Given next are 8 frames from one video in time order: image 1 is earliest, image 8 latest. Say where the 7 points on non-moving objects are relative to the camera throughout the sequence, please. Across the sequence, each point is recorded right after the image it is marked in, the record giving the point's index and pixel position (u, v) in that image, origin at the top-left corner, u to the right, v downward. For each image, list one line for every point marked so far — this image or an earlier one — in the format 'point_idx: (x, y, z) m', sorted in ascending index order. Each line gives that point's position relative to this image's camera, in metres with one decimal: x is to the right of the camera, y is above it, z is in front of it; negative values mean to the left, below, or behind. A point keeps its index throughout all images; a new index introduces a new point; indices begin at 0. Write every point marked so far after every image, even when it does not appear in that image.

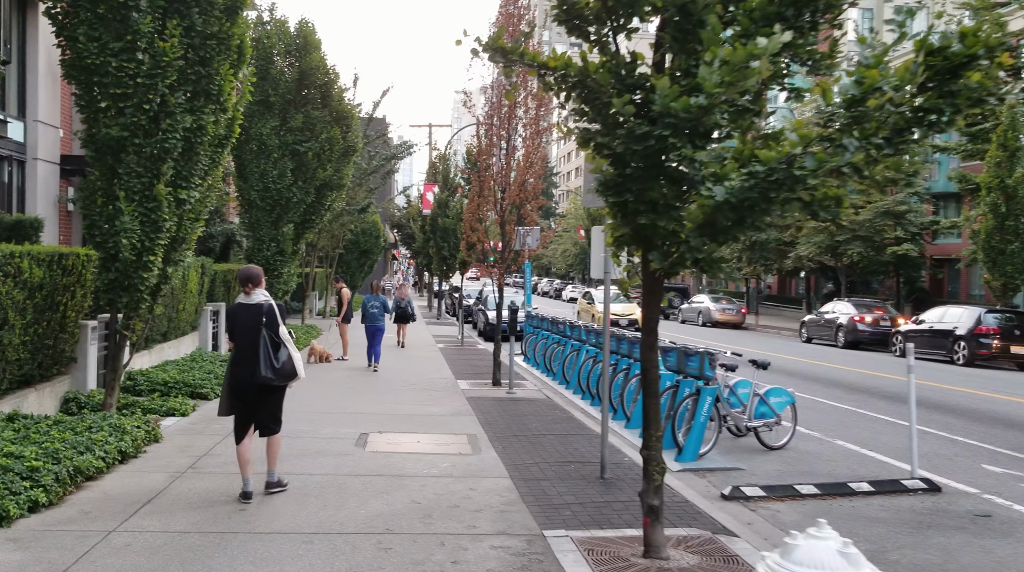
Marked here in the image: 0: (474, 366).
0: (-0.7, -1.5, +17.0) m
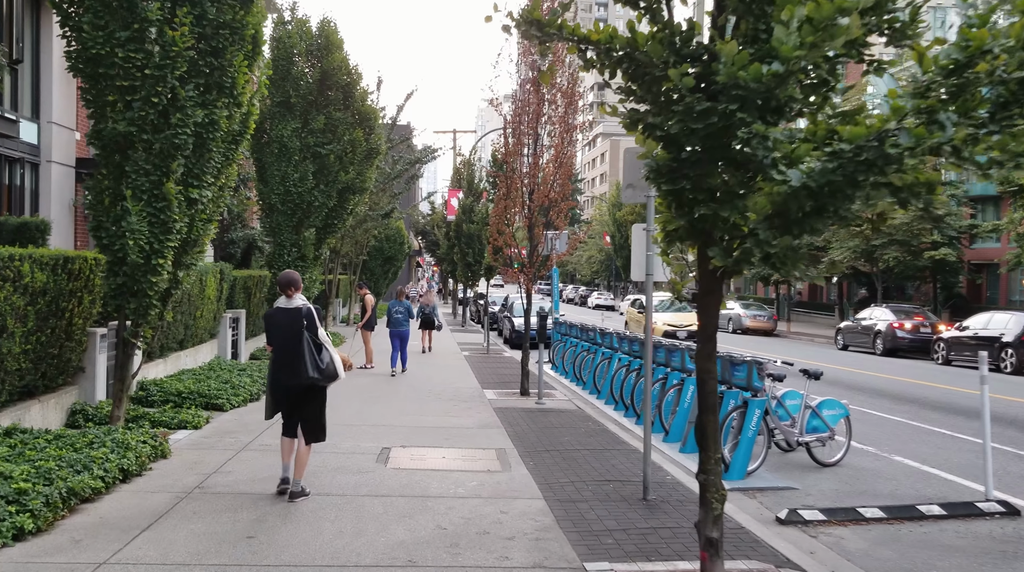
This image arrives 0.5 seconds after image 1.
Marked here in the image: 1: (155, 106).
0: (-0.2, -1.6, +16.4) m
1: (-3.3, +1.7, +8.2) m
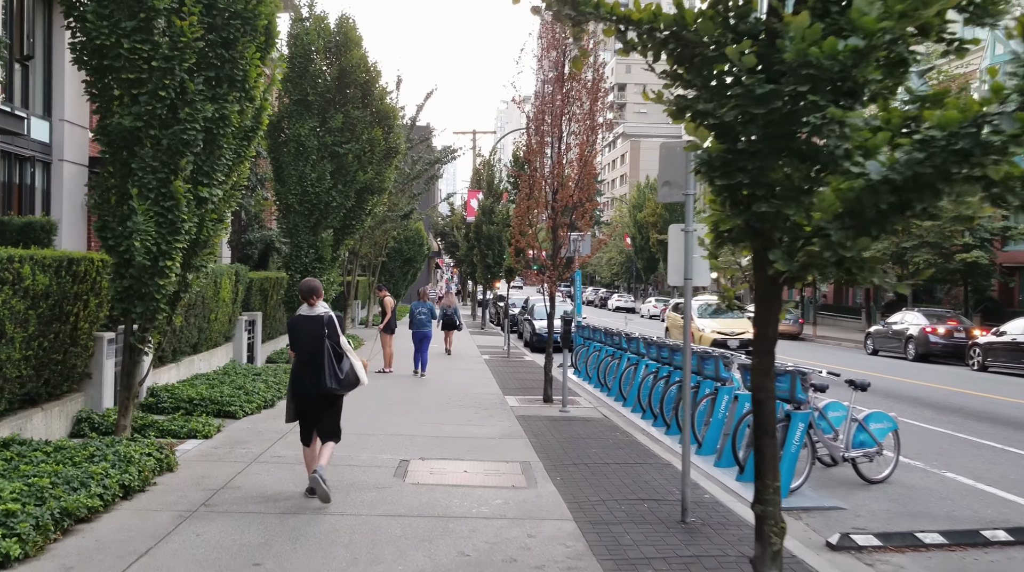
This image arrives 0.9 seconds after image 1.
0: (+0.2, -1.7, +15.9) m
1: (-3.1, +1.6, +7.8) m
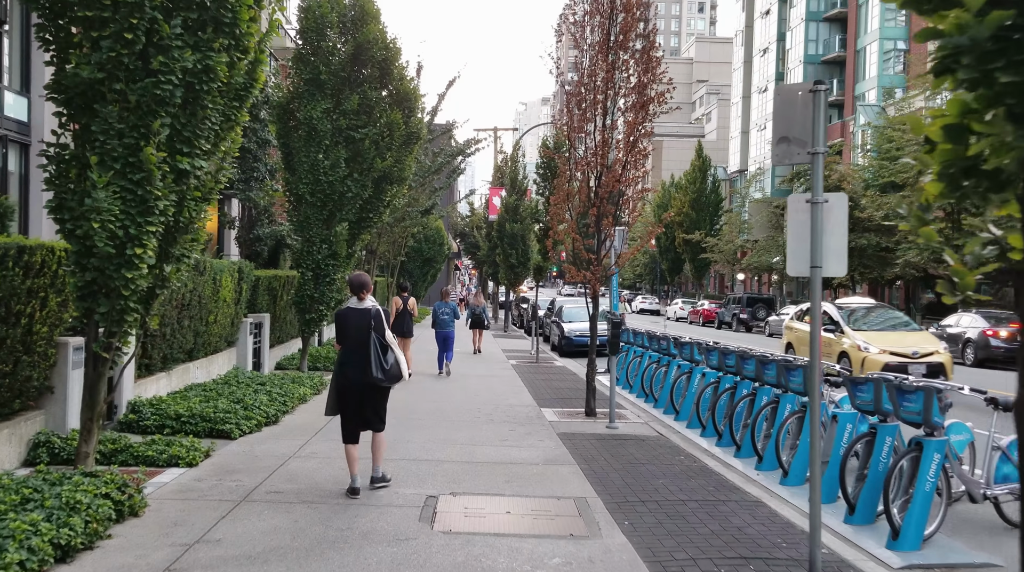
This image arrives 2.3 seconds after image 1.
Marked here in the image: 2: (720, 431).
0: (+0.8, -1.7, +14.3) m
1: (-2.7, +1.7, +6.2) m
2: (+2.4, -1.7, +10.1) m
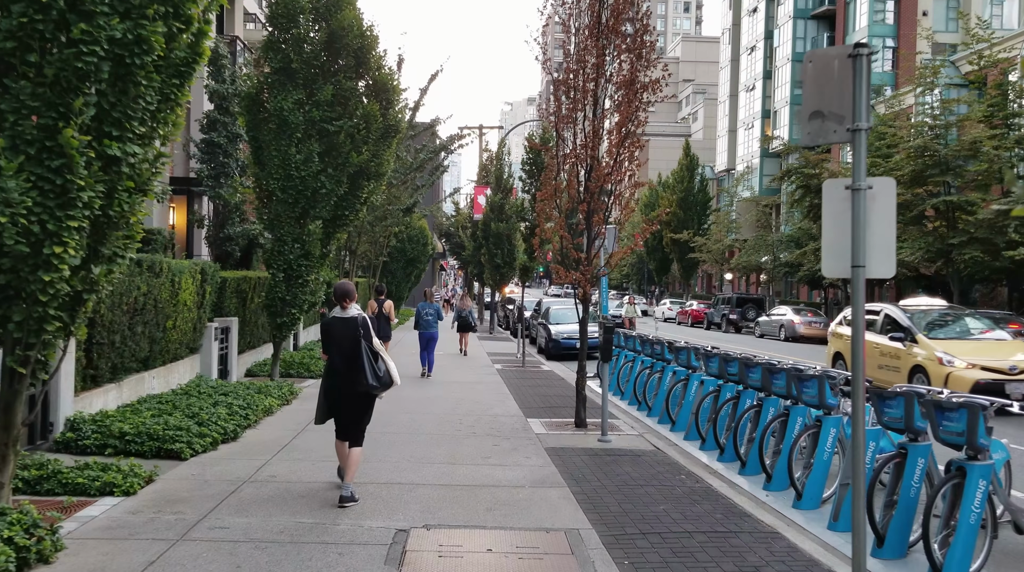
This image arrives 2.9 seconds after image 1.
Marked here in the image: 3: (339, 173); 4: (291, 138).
0: (+0.5, -1.7, +13.5) m
1: (-2.8, +1.7, +5.3) m
2: (+2.2, -1.7, +9.3) m
3: (-2.8, +1.9, +14.3) m
4: (-3.5, +2.4, +14.0) m
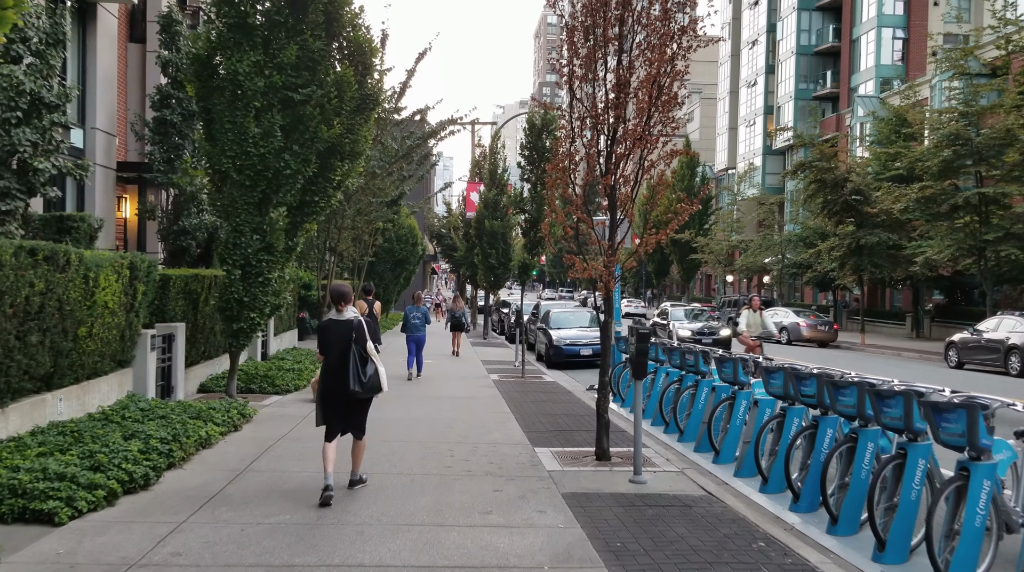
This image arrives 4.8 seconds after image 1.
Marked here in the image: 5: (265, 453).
0: (+0.5, -1.7, +11.2) m
1: (-2.7, +1.7, +3.0) m
2: (+2.3, -1.6, +7.0) m
3: (-2.8, +1.9, +12.1) m
4: (-3.5, +2.4, +11.7) m
5: (-2.3, -1.6, +8.3) m
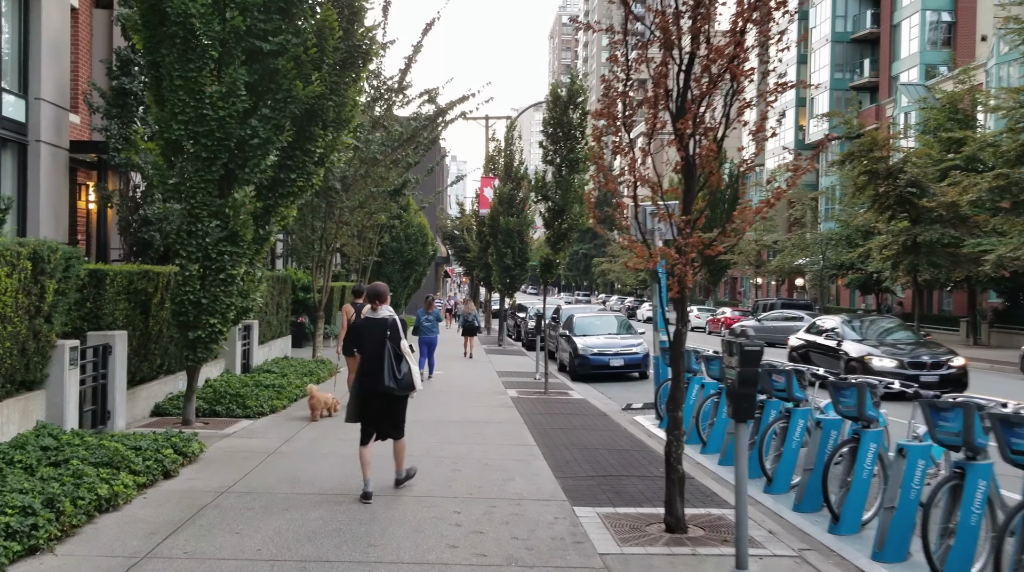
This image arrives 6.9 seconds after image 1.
0: (+0.8, -1.6, +8.7) m
1: (-2.6, +1.8, +0.6) m
2: (+2.5, -1.6, +4.4) m
3: (-2.5, +1.9, +9.6) m
4: (-3.2, +2.4, +9.3) m
5: (-2.1, -1.5, +5.8) m
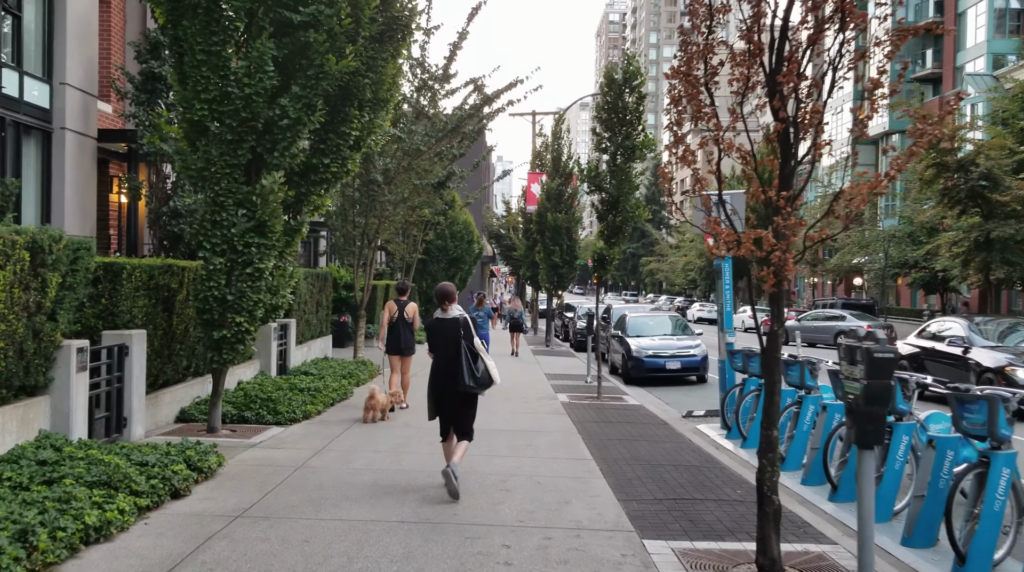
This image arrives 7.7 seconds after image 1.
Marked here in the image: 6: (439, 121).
0: (+1.3, -1.6, +7.7) m
1: (-2.5, +1.8, -0.3) m
2: (+2.7, -1.5, +3.4) m
3: (-2.0, +1.9, +8.8) m
4: (-2.7, +2.4, +8.5) m
5: (-1.8, -1.5, +5.0) m
6: (-1.4, +3.2, +16.8) m
